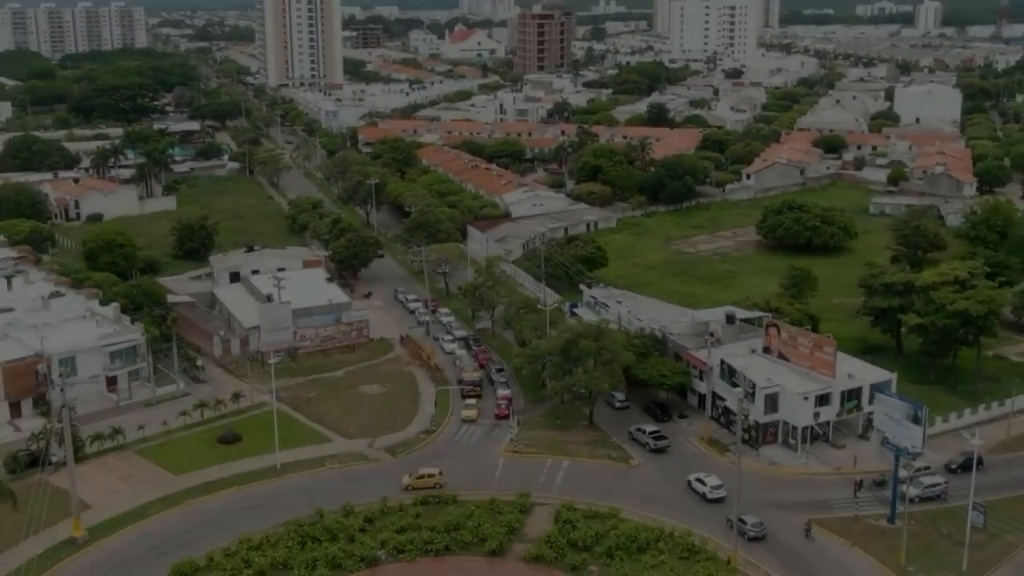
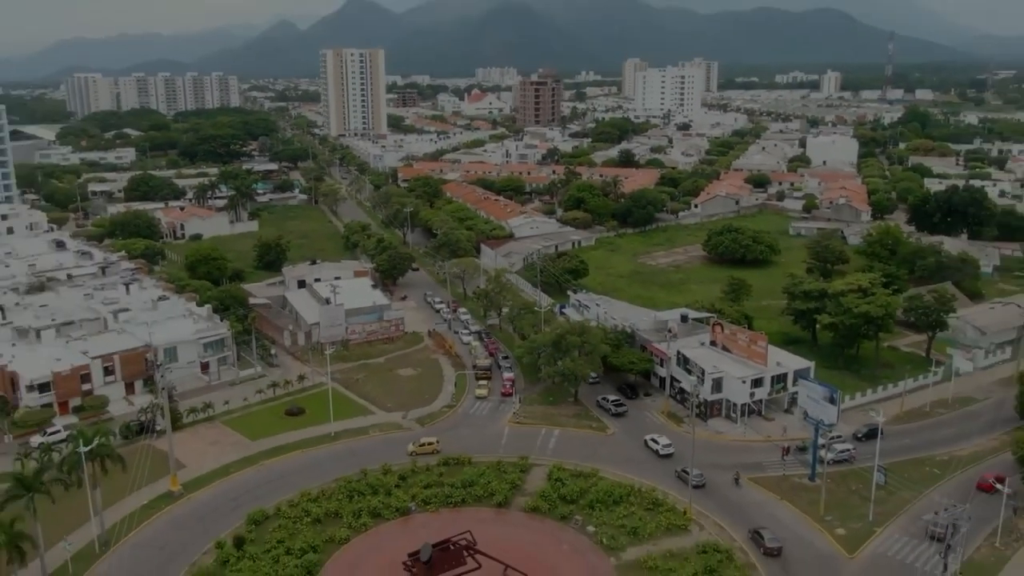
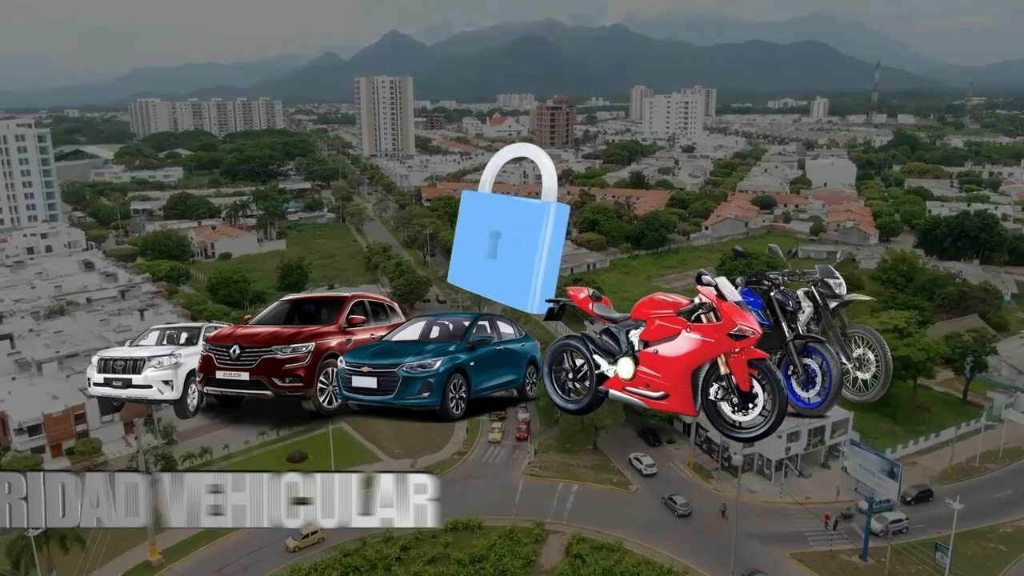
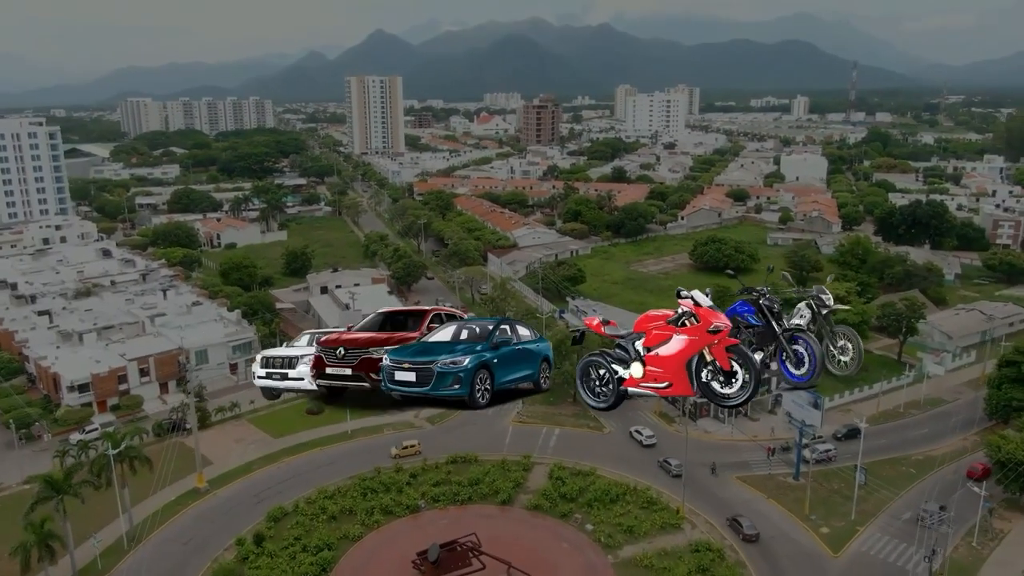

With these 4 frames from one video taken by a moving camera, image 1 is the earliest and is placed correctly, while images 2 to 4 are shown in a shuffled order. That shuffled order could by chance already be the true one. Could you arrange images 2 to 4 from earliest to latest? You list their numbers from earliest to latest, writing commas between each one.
2, 4, 3
